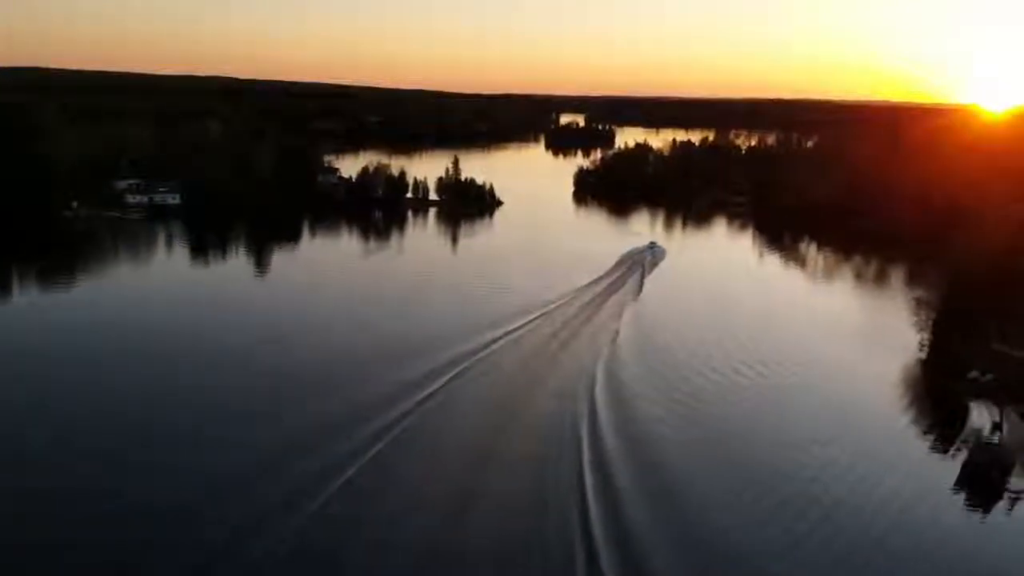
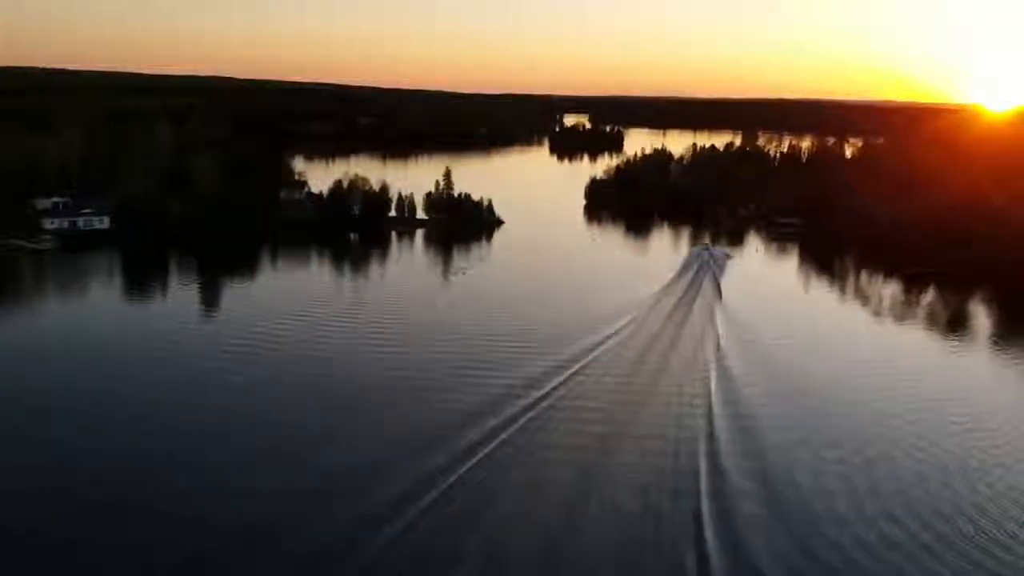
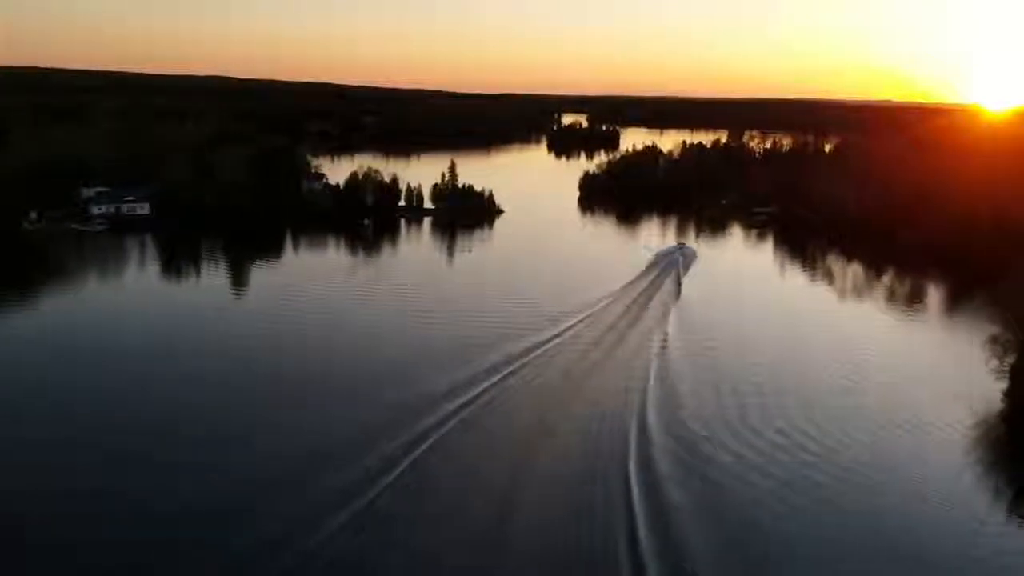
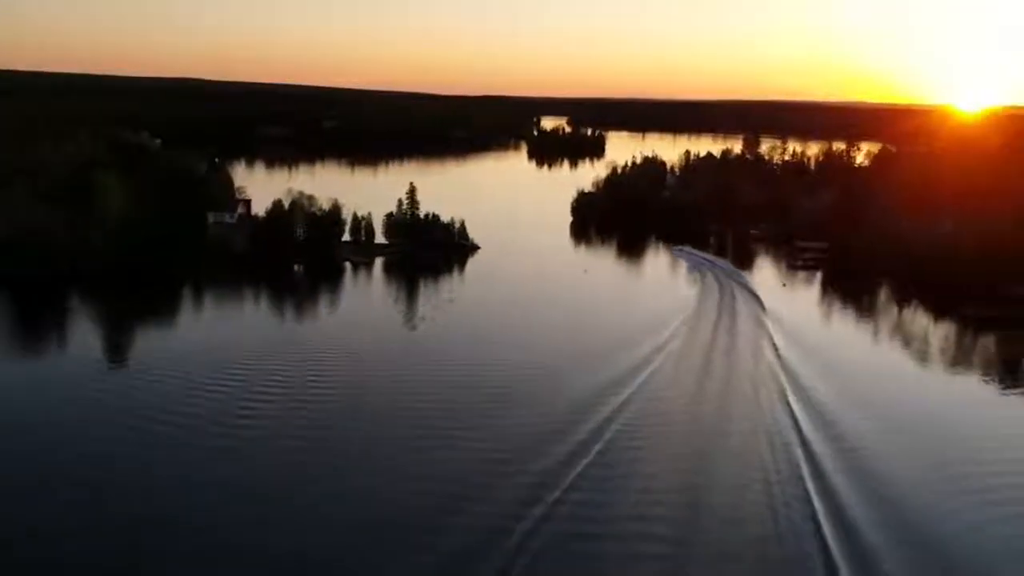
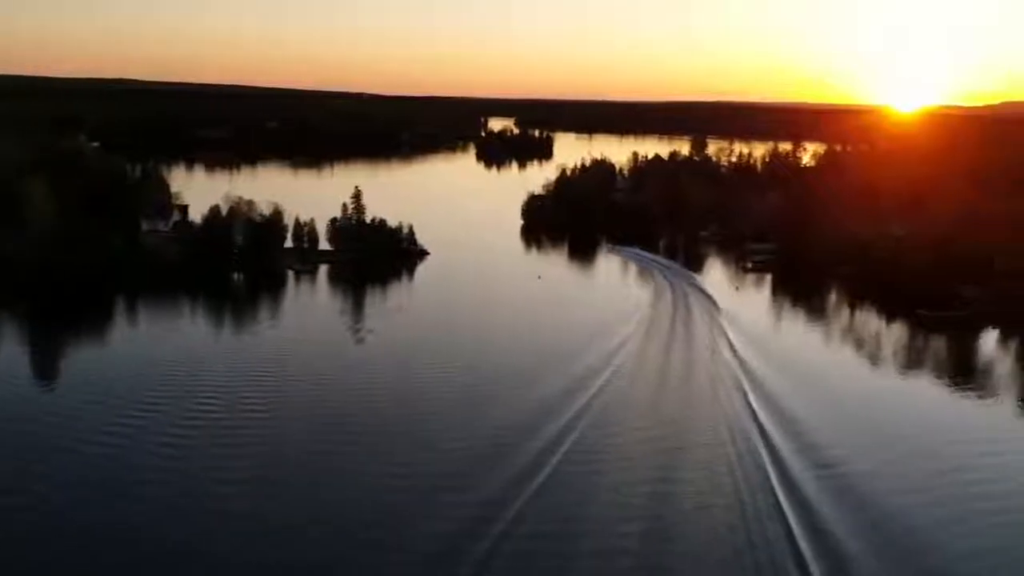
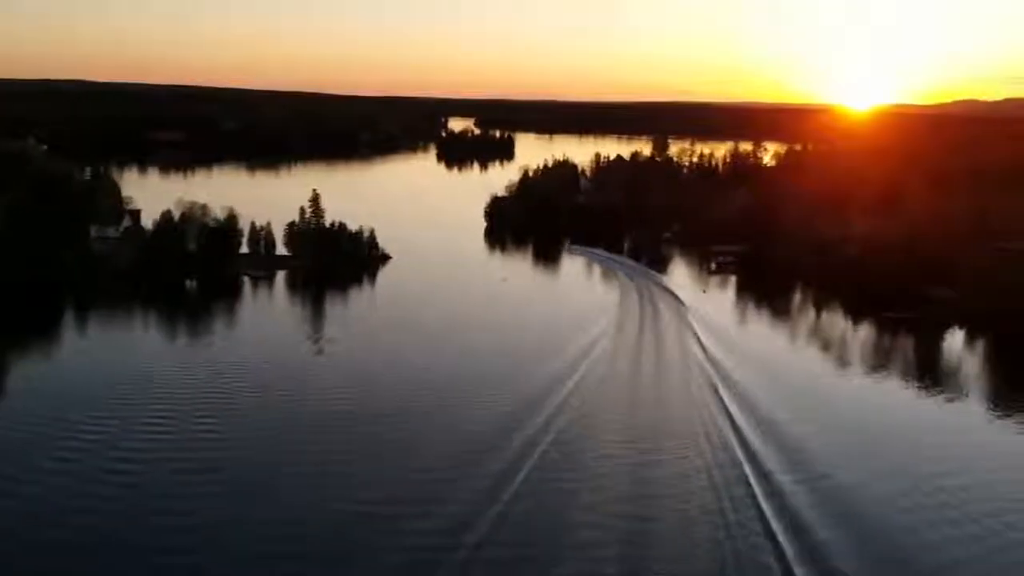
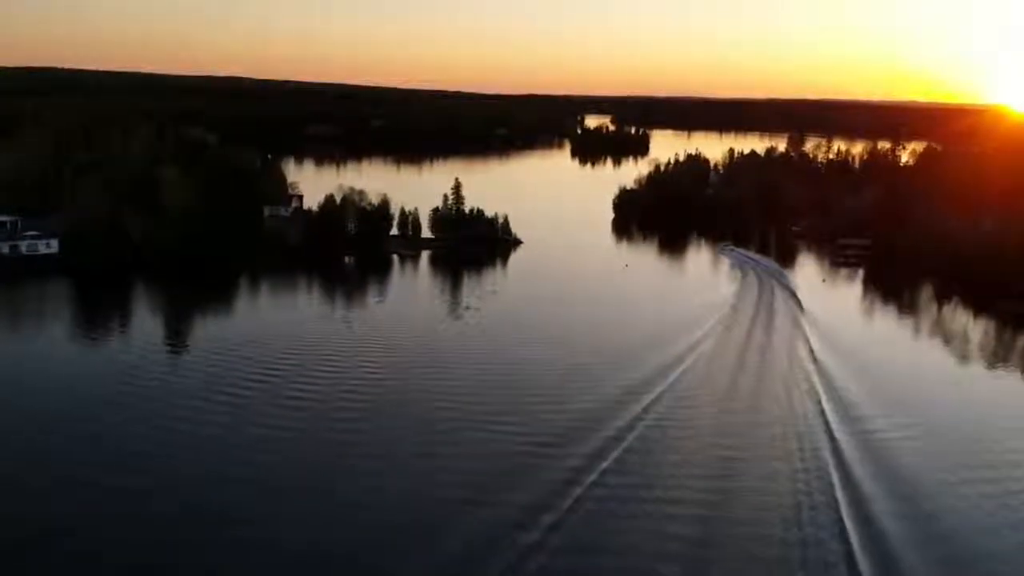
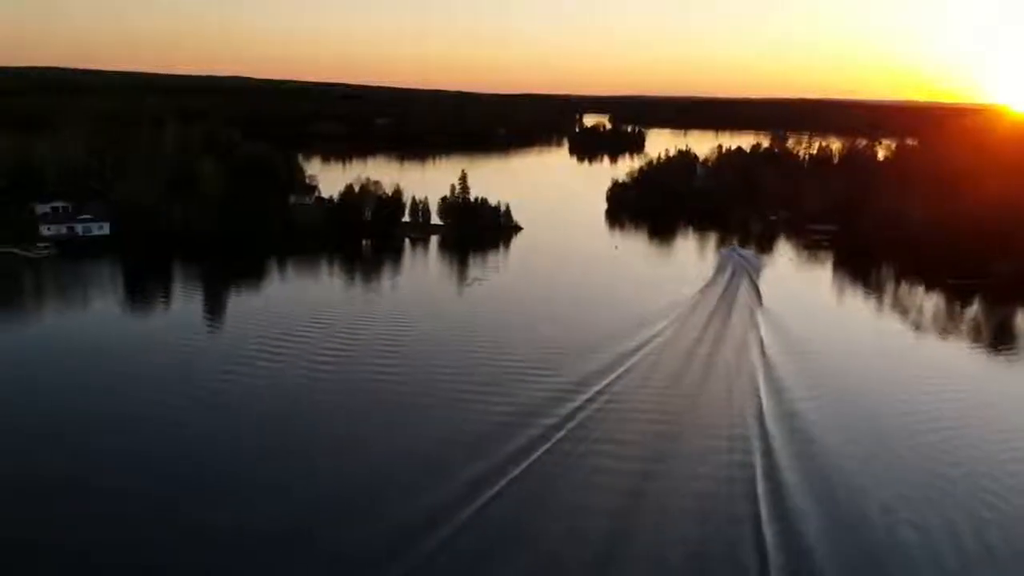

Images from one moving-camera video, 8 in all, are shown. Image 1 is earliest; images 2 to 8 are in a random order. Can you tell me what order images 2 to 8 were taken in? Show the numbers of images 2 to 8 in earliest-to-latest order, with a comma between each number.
3, 2, 8, 7, 4, 5, 6
